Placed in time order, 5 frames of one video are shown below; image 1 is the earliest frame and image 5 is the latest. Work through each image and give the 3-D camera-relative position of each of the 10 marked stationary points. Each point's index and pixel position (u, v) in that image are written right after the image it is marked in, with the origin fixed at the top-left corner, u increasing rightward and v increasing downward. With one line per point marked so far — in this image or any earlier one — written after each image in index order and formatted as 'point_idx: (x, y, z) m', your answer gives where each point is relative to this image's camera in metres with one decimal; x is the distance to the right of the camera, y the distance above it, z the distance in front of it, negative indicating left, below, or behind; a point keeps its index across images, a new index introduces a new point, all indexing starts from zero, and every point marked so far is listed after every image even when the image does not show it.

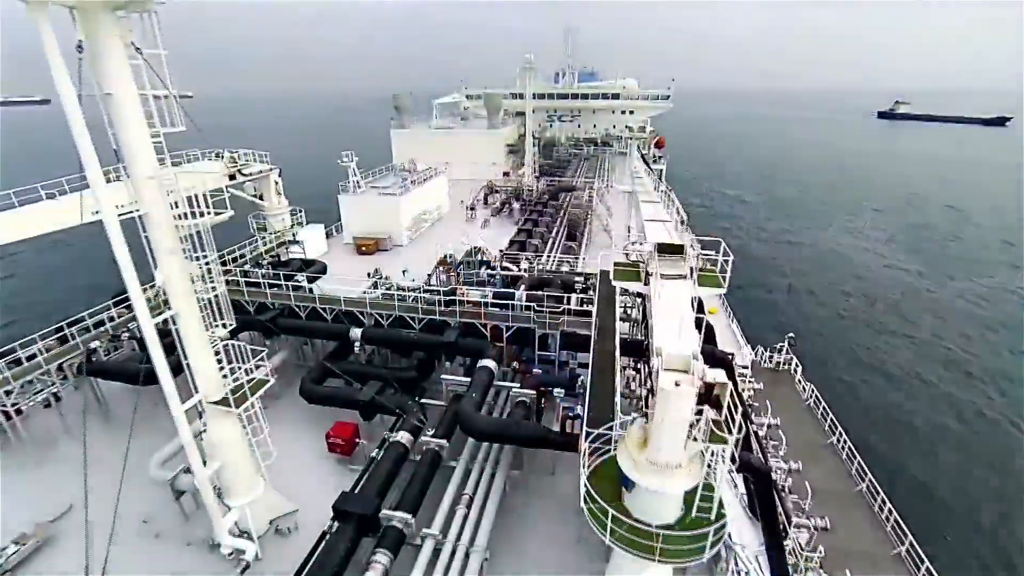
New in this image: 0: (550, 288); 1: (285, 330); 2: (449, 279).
0: (+1.5, 0.0, +17.9) m
1: (-7.3, -1.4, +15.5) m
2: (-2.3, +0.2, +20.1) m
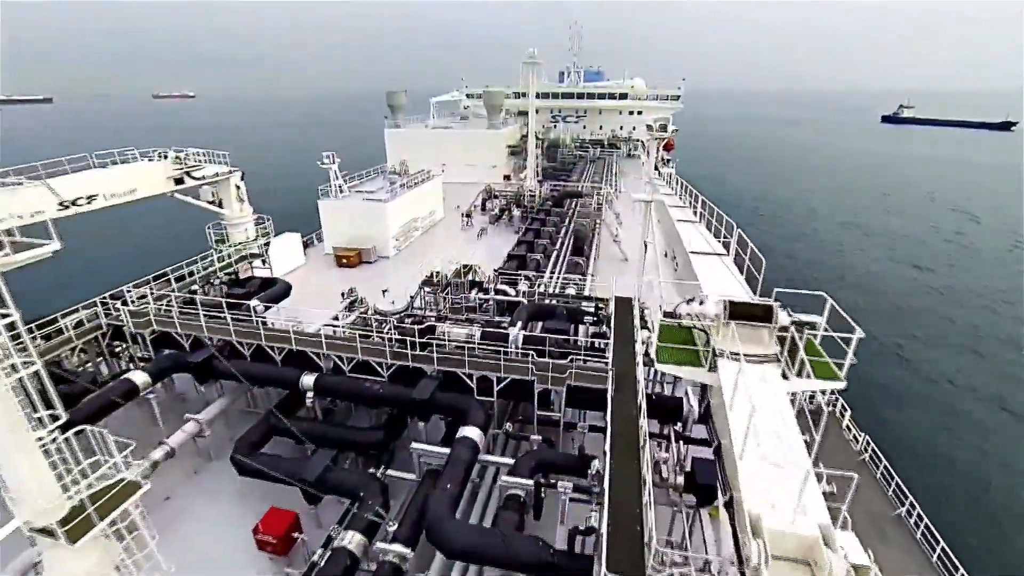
0: (+1.4, -0.9, +14.7) m
1: (-7.5, -2.2, +12.4) m
2: (-2.4, -0.7, +17.0) m
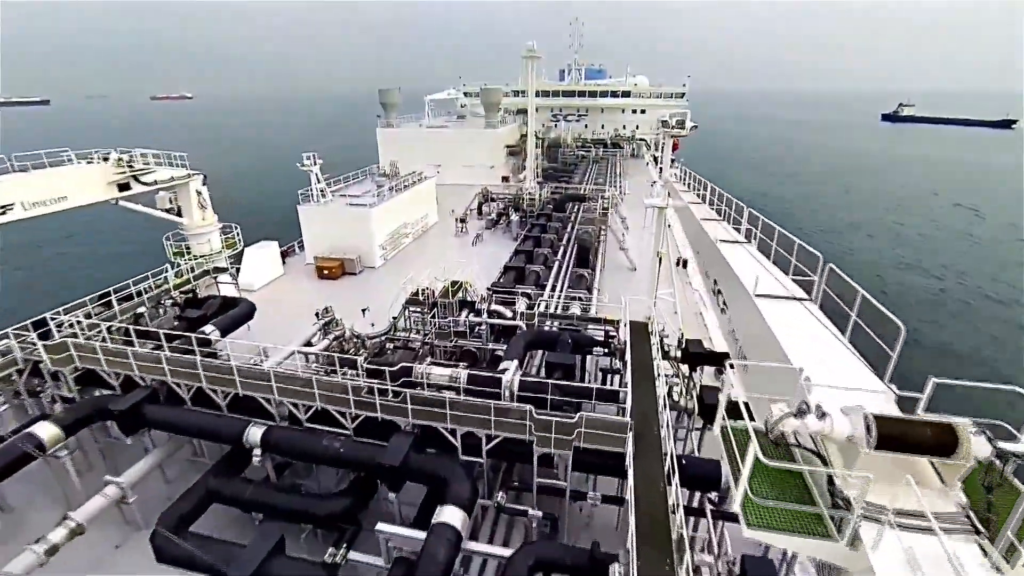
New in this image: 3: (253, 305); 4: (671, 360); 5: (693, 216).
0: (+1.2, -1.6, +12.5) m
1: (-7.6, -2.9, +10.2) m
2: (-2.6, -1.3, +14.8) m
3: (-8.3, -0.5, +15.4) m
4: (+4.0, -1.8, +12.1) m
5: (+7.2, +2.9, +19.6) m
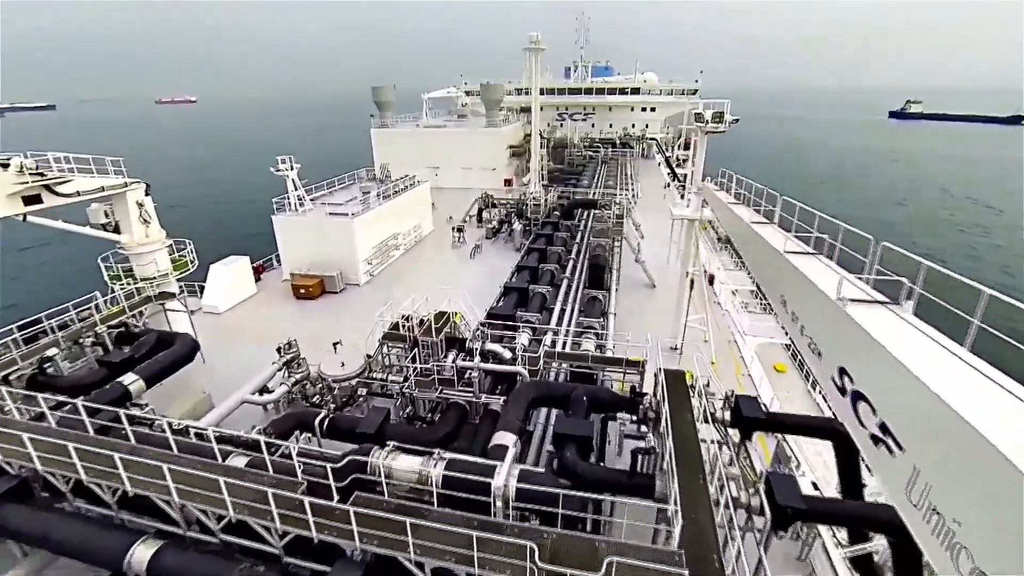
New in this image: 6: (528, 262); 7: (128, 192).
0: (+1.2, -2.4, +9.6) m
1: (-7.7, -3.7, +7.4) m
2: (-2.6, -2.2, +11.9) m
3: (-8.3, -1.4, +12.7) m
4: (+3.9, -2.6, +9.2) m
5: (+7.2, +2.1, +16.7) m
6: (+0.6, +0.9, +18.9) m
7: (-11.3, +2.8, +14.2) m
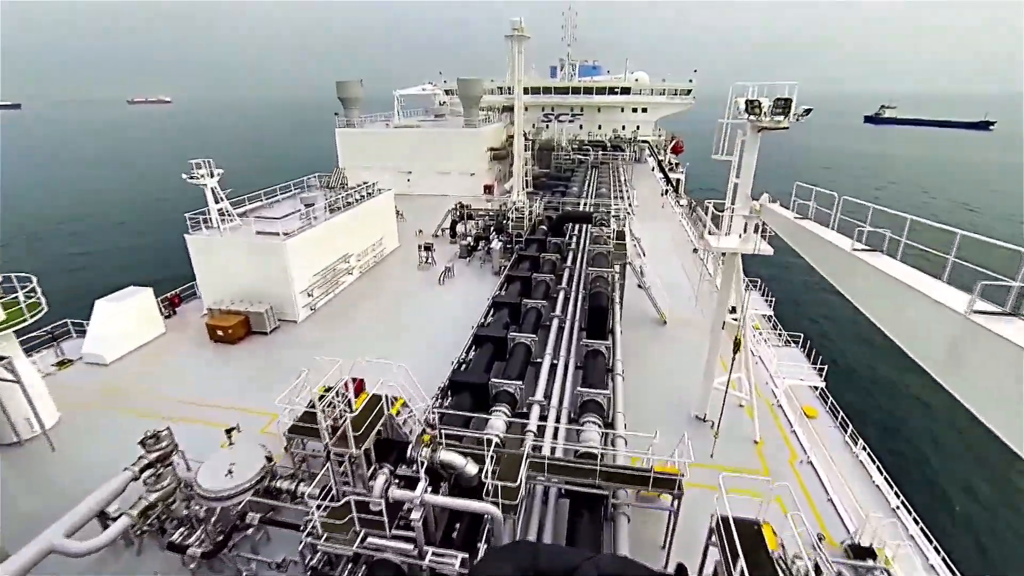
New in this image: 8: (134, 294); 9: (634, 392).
0: (+0.7, -3.6, +5.4) m
1: (-8.1, -5.0, +2.9) m
2: (-3.1, -3.4, +7.6) m
3: (-8.8, -2.7, +8.1) m
4: (+3.5, -3.8, +5.0) m
5: (+6.5, +0.8, +12.6) m
6: (-0.1, -0.4, +14.7) m
7: (-11.9, +1.5, +9.6) m
8: (-12.7, -0.2, +16.4) m
9: (+3.3, -2.8, +13.1) m
